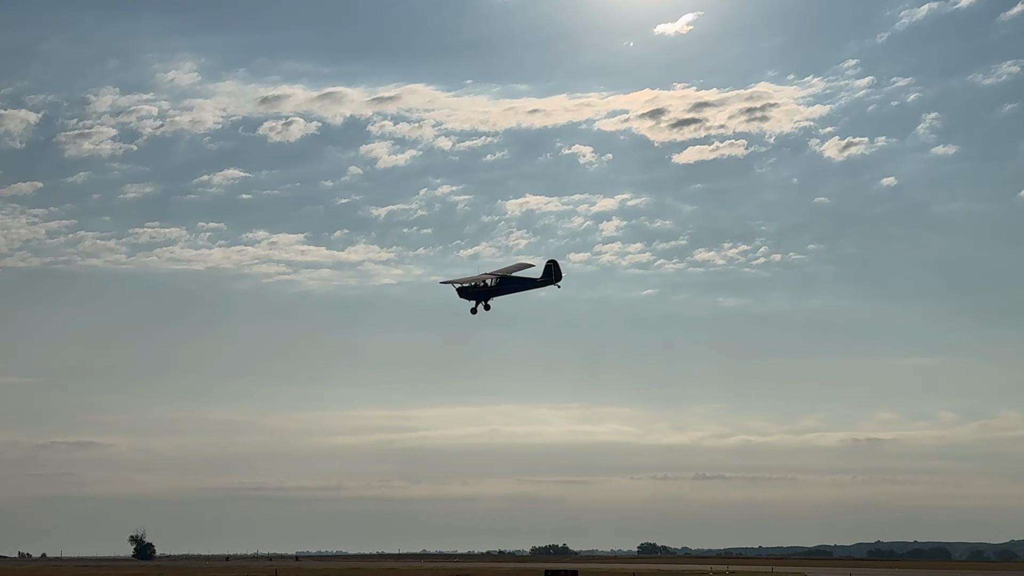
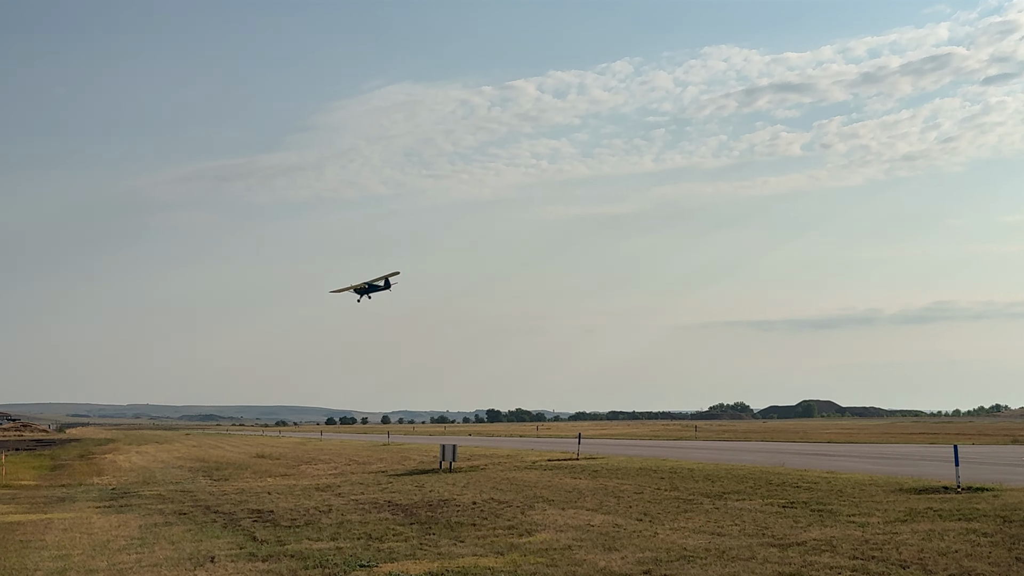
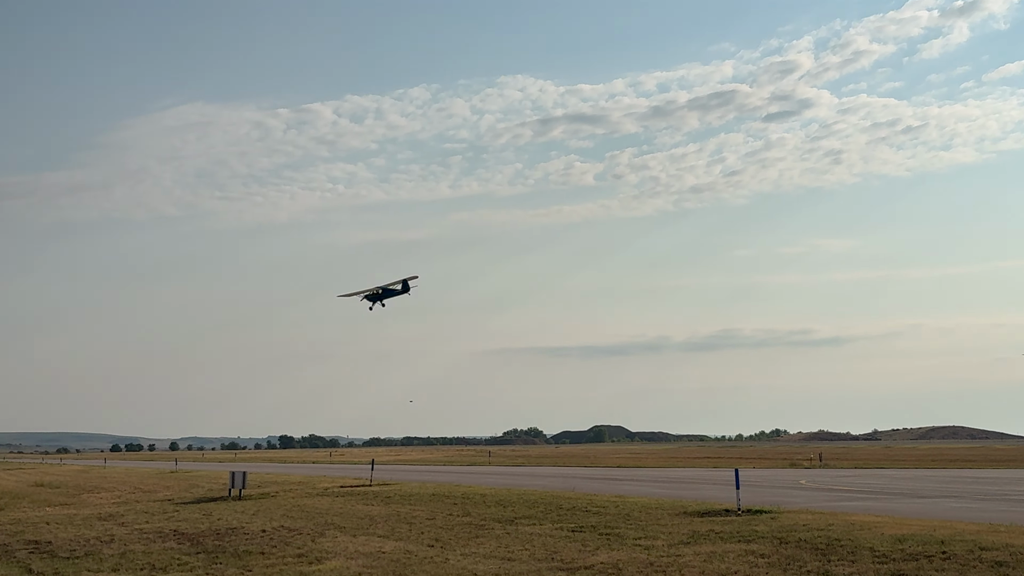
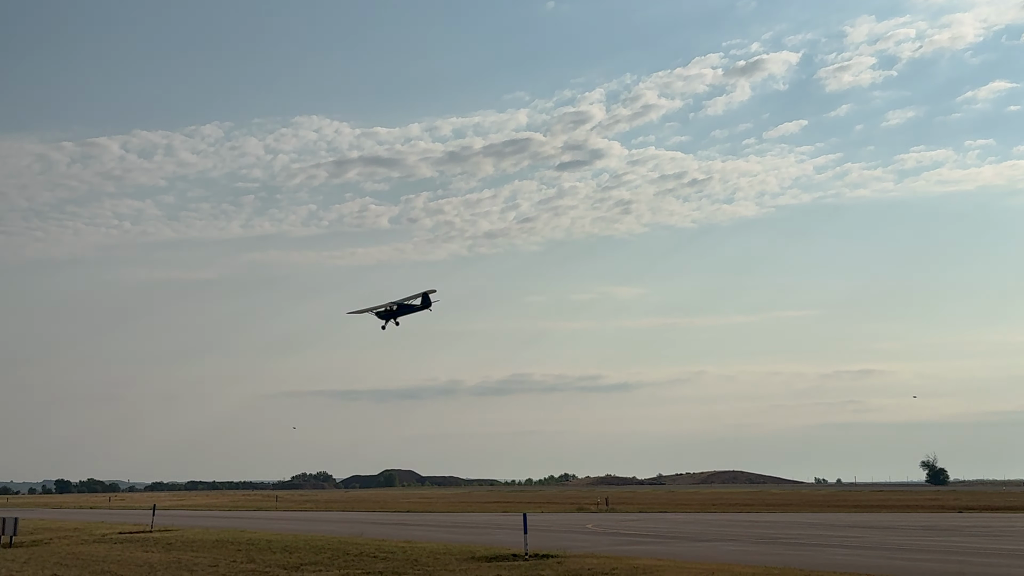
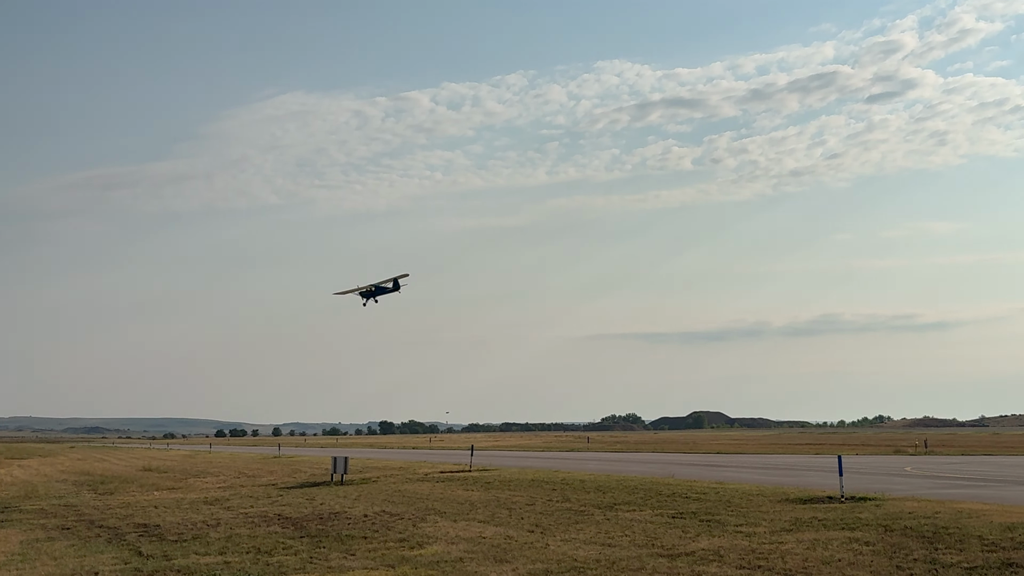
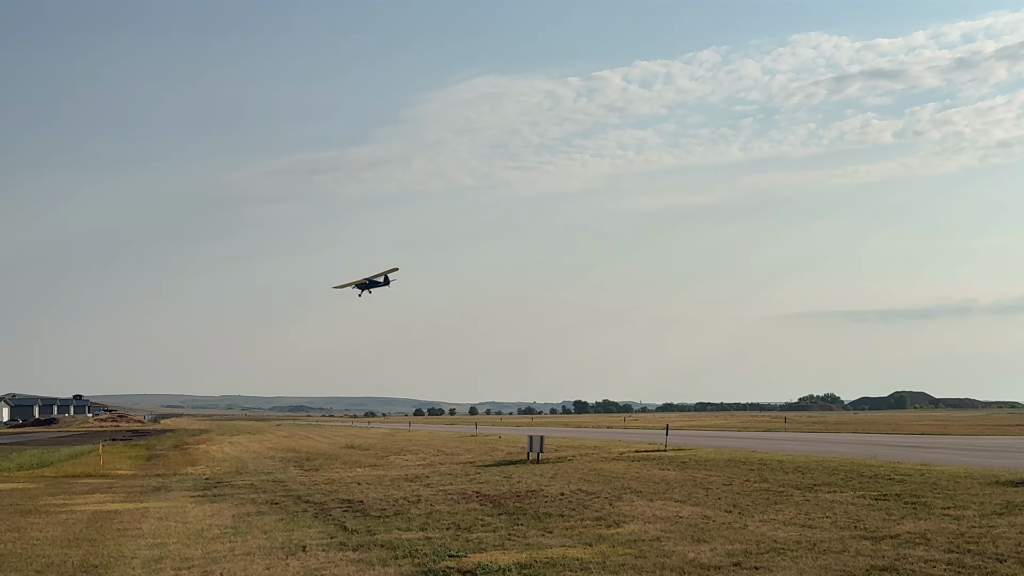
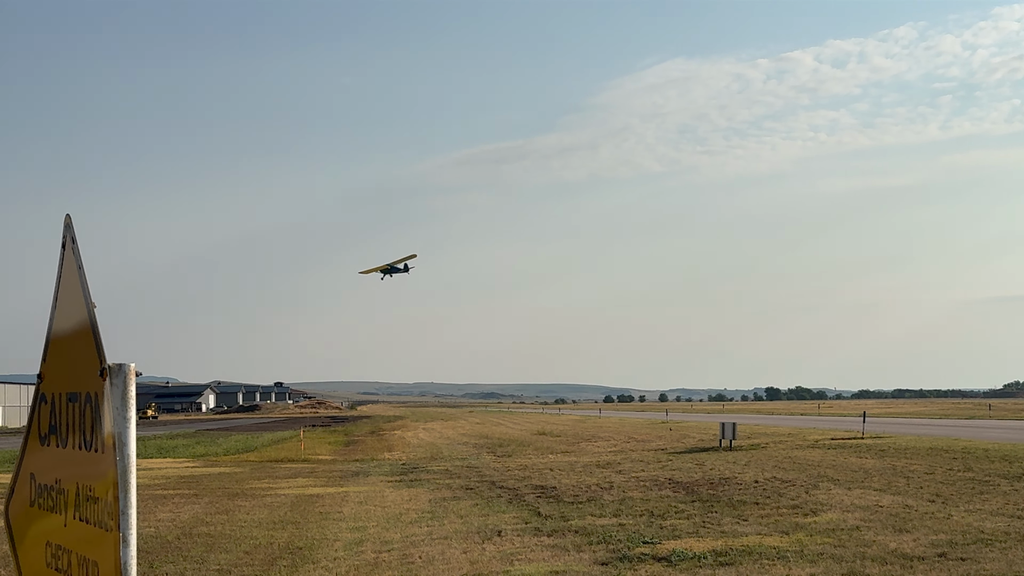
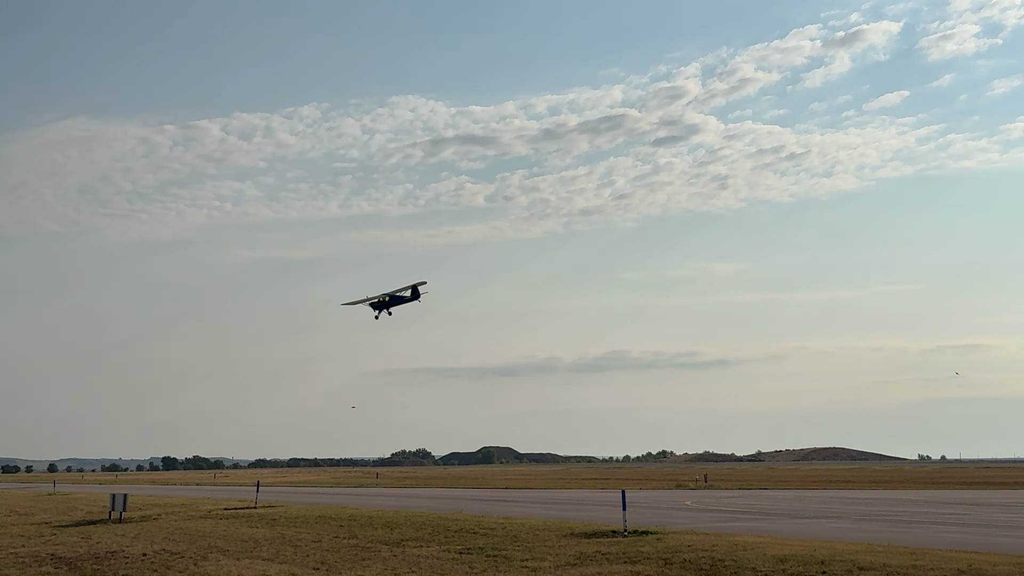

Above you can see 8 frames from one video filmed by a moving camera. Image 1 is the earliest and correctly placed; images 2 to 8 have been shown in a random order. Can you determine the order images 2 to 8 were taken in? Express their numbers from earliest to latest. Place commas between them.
4, 8, 3, 5, 2, 6, 7
